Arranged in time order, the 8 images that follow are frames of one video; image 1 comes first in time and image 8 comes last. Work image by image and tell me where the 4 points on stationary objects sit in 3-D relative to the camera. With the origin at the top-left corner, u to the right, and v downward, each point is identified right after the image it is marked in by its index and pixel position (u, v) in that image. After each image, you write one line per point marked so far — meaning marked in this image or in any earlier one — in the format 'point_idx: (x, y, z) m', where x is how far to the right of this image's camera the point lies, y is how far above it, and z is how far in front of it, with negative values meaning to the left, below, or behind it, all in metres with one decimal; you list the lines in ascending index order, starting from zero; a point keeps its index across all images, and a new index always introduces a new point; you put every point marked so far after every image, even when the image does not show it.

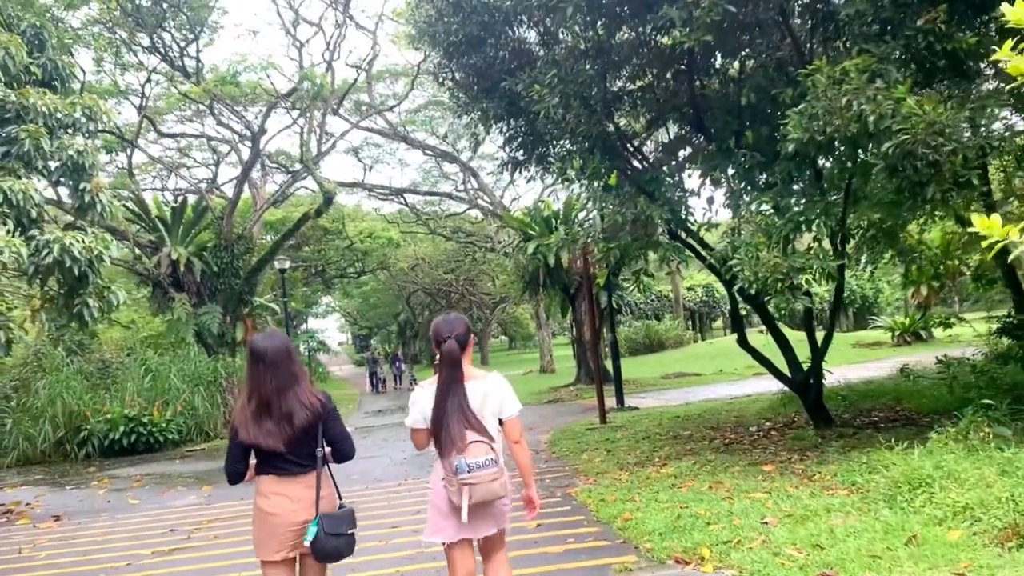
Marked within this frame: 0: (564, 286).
0: (+1.2, 0.0, +19.3) m
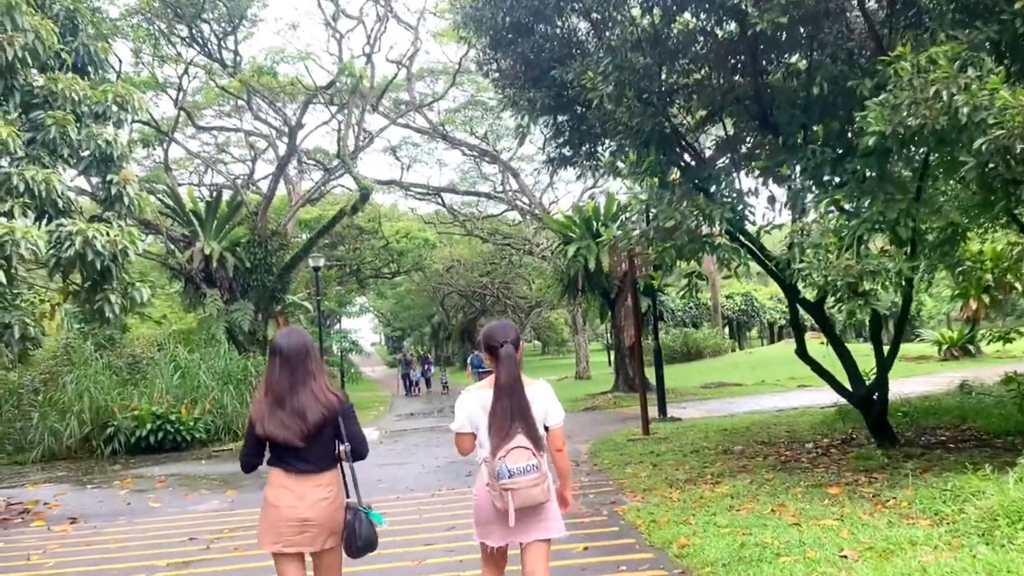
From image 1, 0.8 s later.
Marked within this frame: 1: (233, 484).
0: (+2.1, -0.1, +18.8) m
1: (-3.3, -2.3, +9.8) m
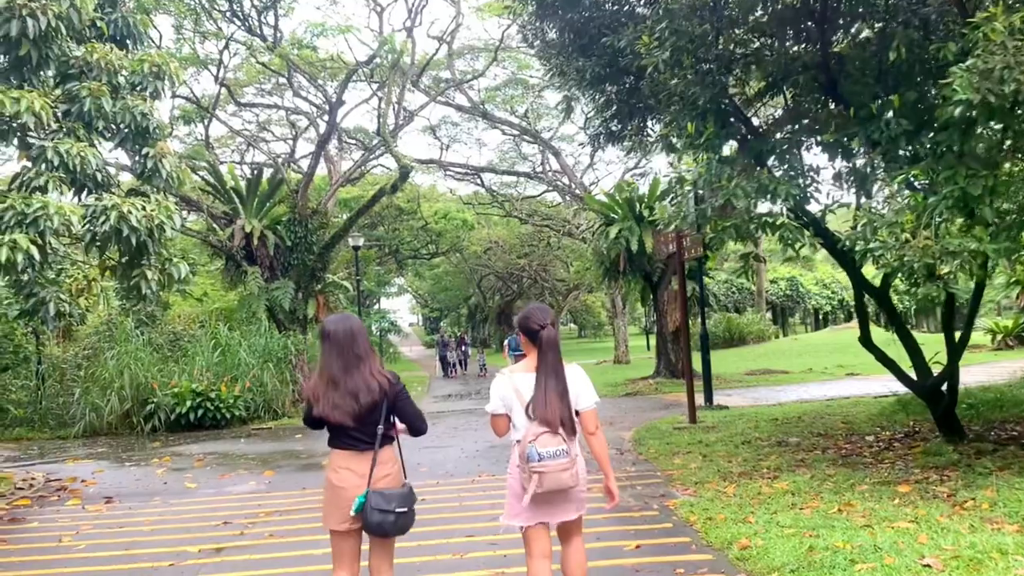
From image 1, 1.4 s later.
0: (+3.0, +0.3, +18.3) m
1: (-2.8, -2.1, +9.6) m
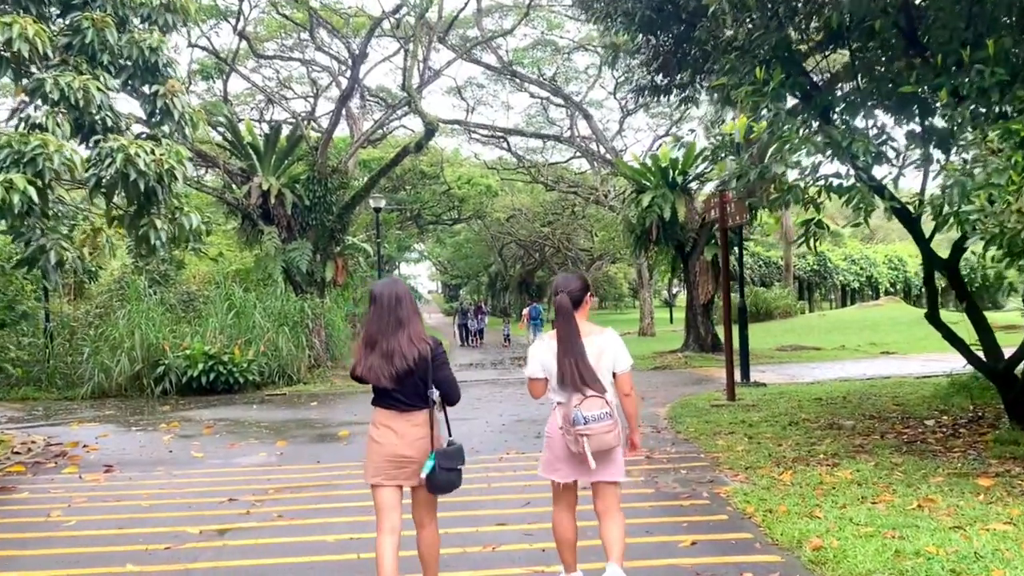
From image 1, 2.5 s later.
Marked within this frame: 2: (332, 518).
0: (+3.5, +0.9, +17.6) m
1: (-2.5, -1.6, +9.1) m
2: (-1.1, -1.4, +5.2) m
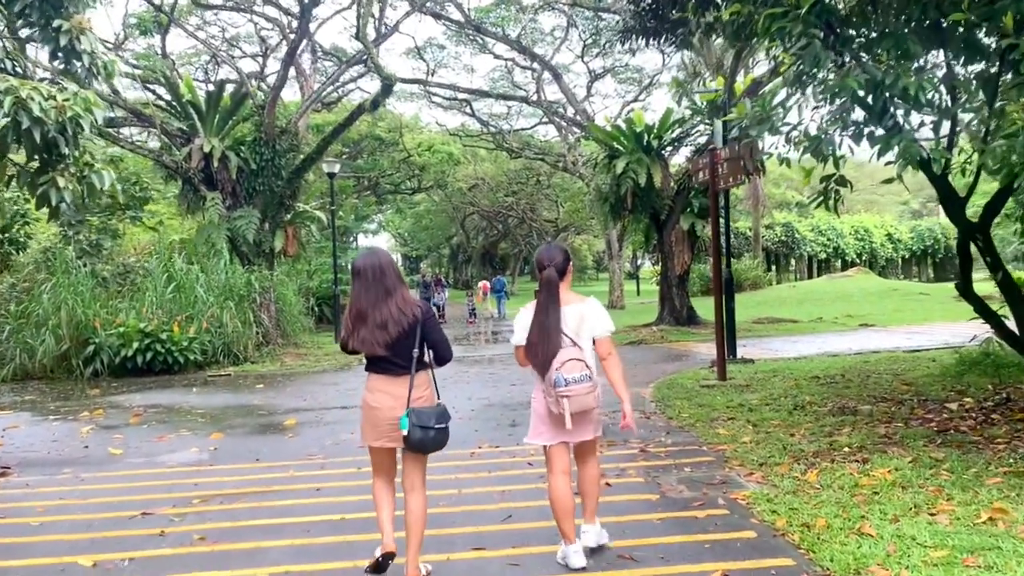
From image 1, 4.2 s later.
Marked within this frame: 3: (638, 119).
0: (+2.8, +1.5, +16.7) m
1: (-2.8, -1.3, +8.1) m
2: (-1.2, -1.3, +4.2) m
3: (+2.4, +3.2, +15.6) m
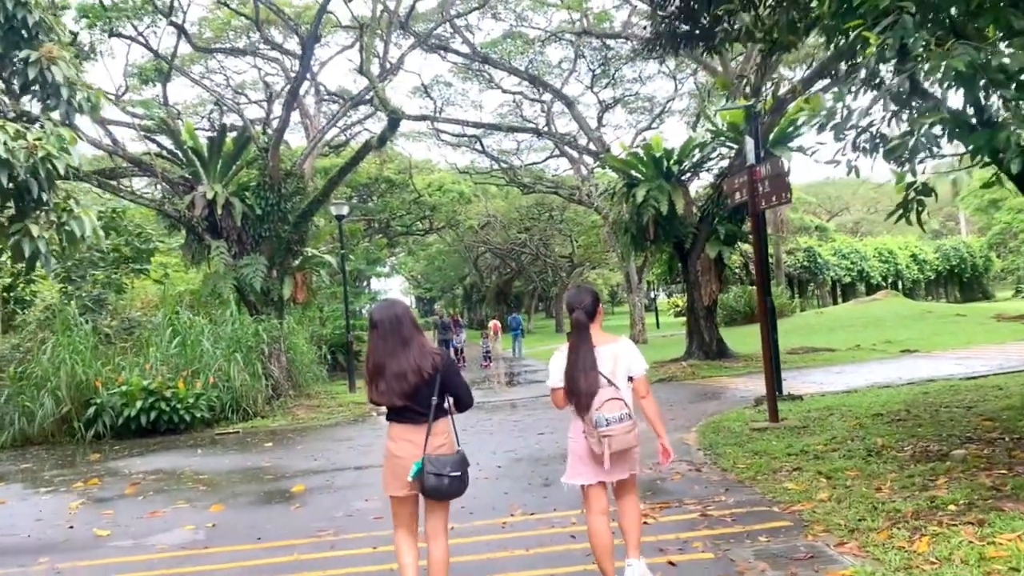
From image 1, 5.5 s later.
0: (+3.1, +0.9, +16.0) m
1: (-2.5, -1.8, +7.3) m
2: (-1.0, -1.5, +3.4) m
3: (+2.6, +2.6, +14.9) m
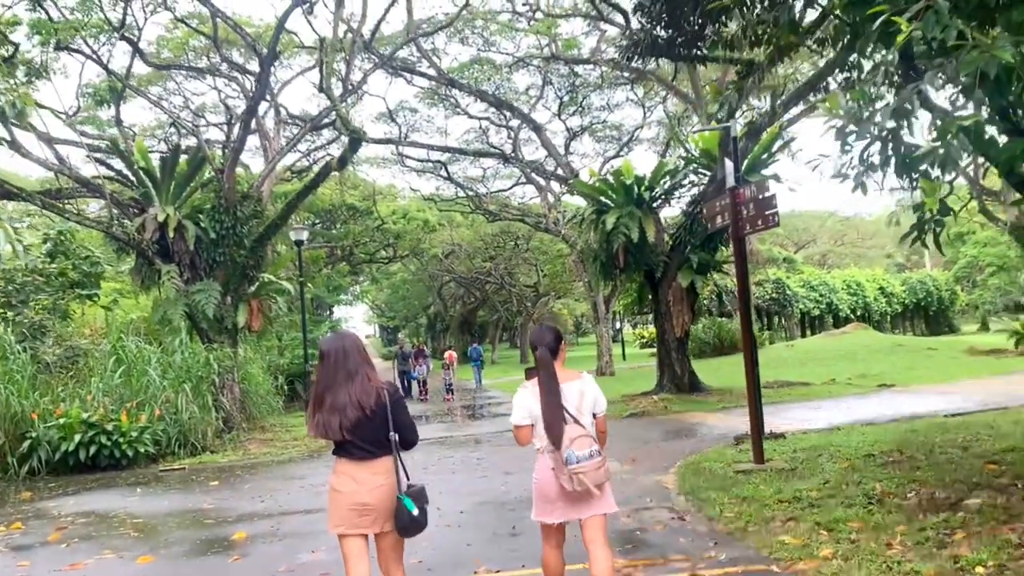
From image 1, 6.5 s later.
0: (+2.5, +0.3, +15.5) m
1: (-2.8, -2.0, +6.5) m
2: (-1.1, -1.6, +2.7) m
3: (+2.0, +2.1, +14.5) m
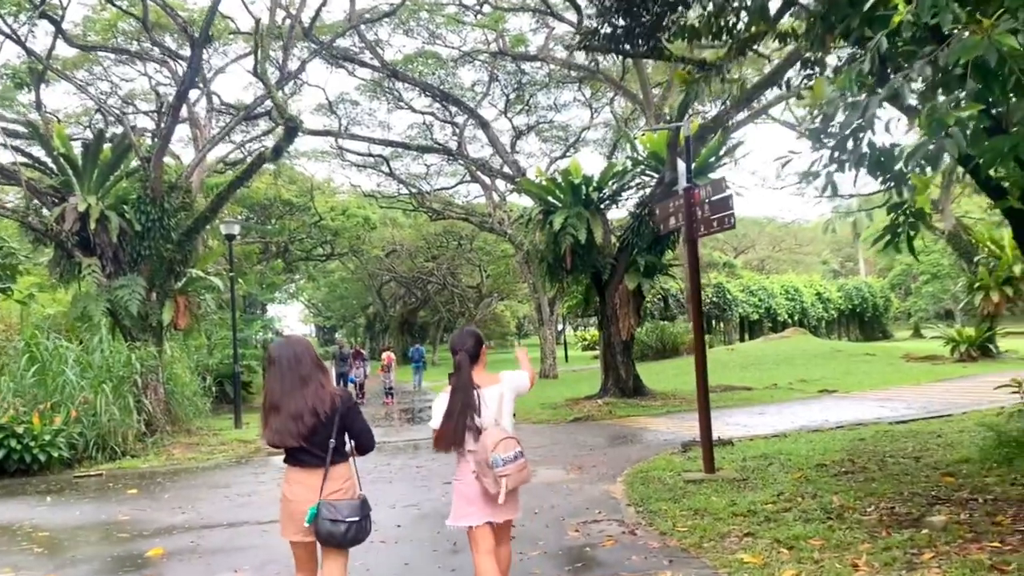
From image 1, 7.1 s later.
0: (+1.5, +0.3, +15.2) m
1: (-3.2, -1.9, +5.9) m
2: (-1.3, -1.6, +2.2) m
3: (+1.1, +2.0, +14.2) m
